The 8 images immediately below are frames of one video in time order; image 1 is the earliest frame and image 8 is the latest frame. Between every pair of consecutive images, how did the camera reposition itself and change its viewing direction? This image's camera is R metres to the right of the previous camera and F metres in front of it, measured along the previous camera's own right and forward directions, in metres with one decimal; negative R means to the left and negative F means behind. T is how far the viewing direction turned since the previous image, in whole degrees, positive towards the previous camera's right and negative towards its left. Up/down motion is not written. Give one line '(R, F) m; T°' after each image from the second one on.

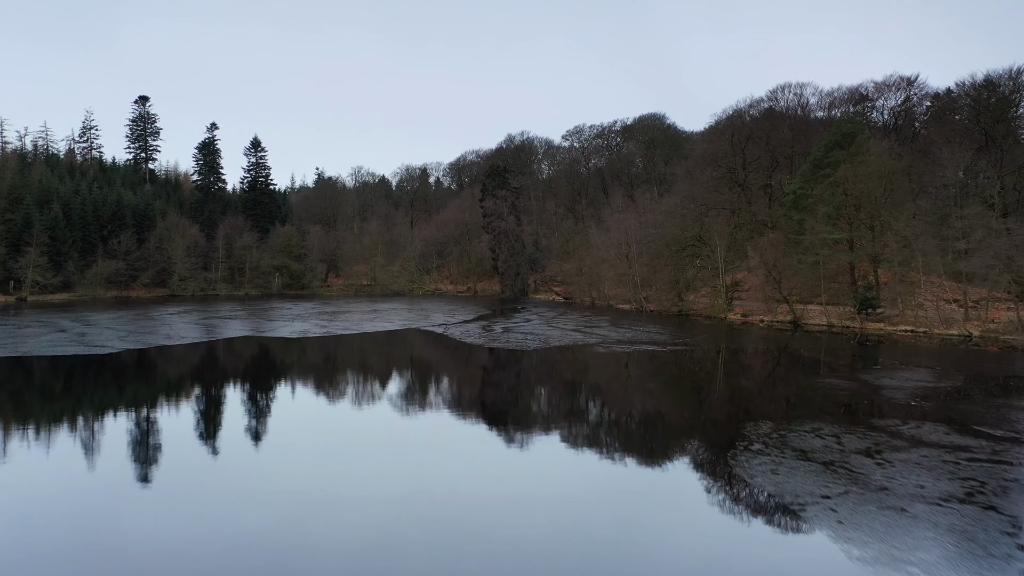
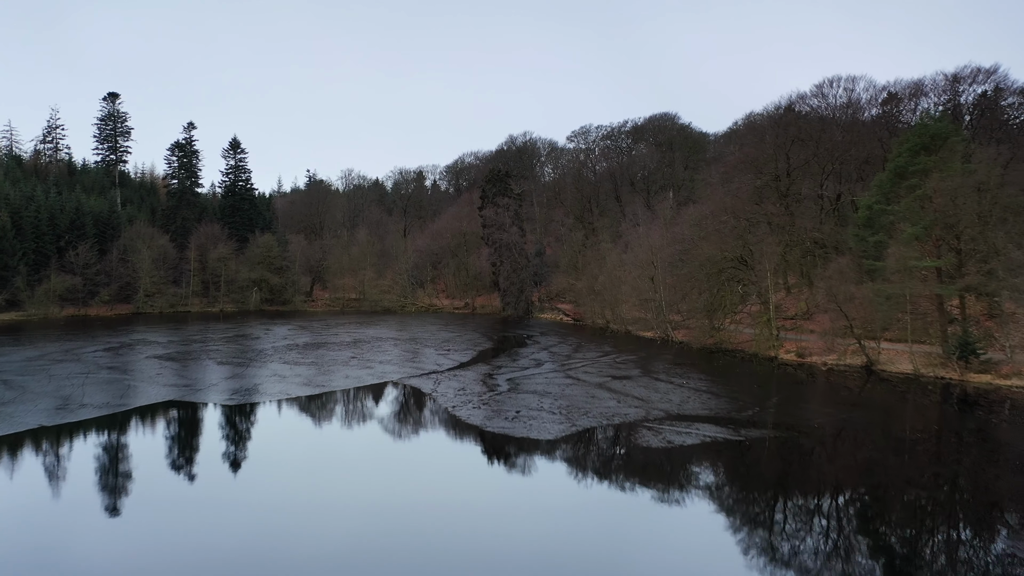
(-0.3, +5.1) m; 0°
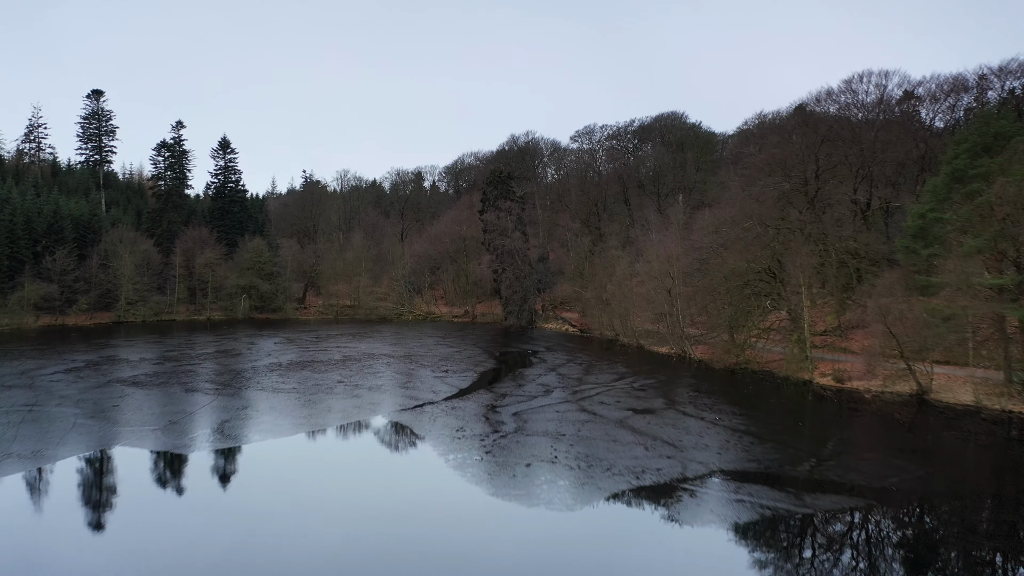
(-0.2, +2.4) m; 0°
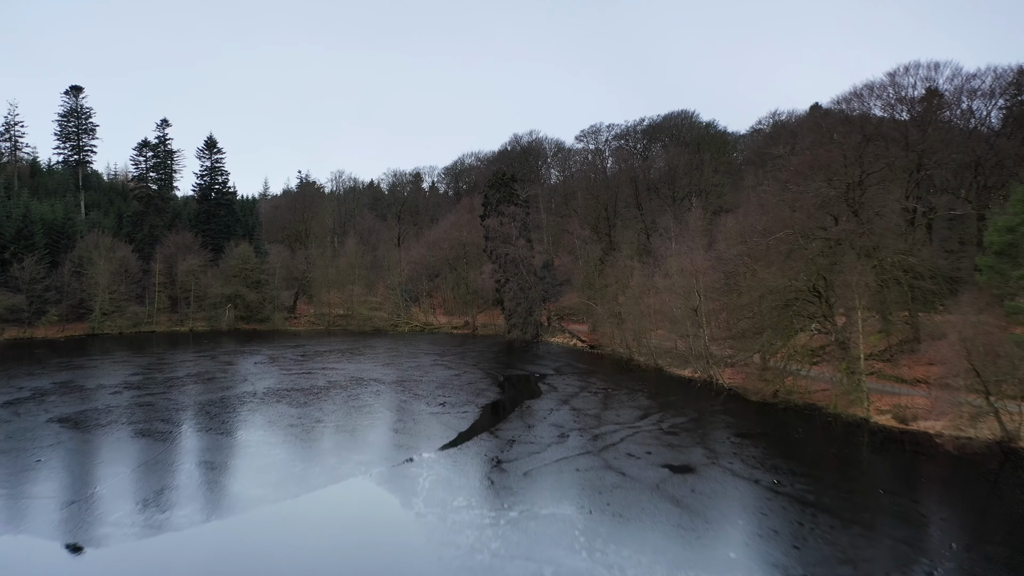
(-0.2, +3.1) m; 0°
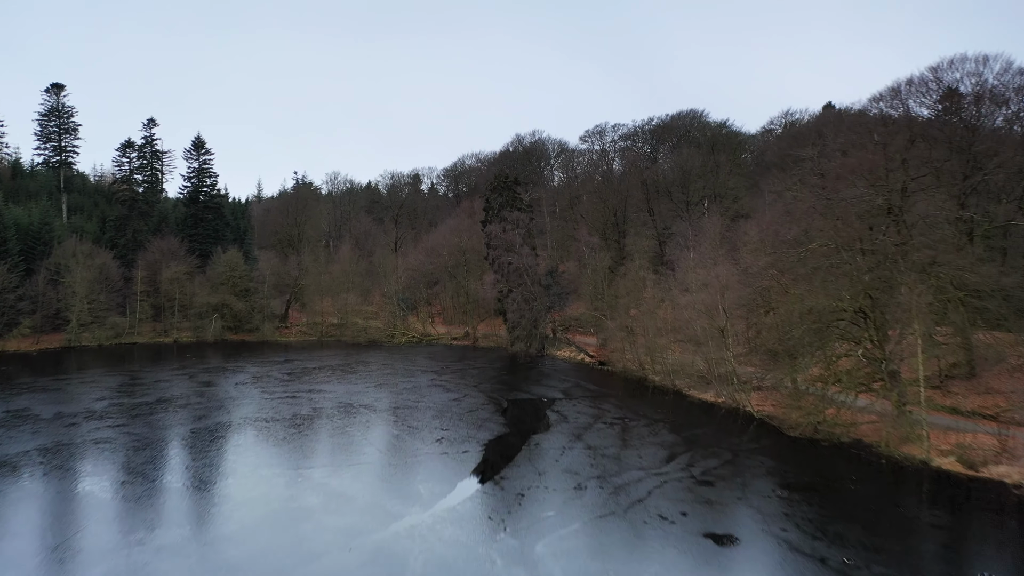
(-0.2, +2.4) m; 0°
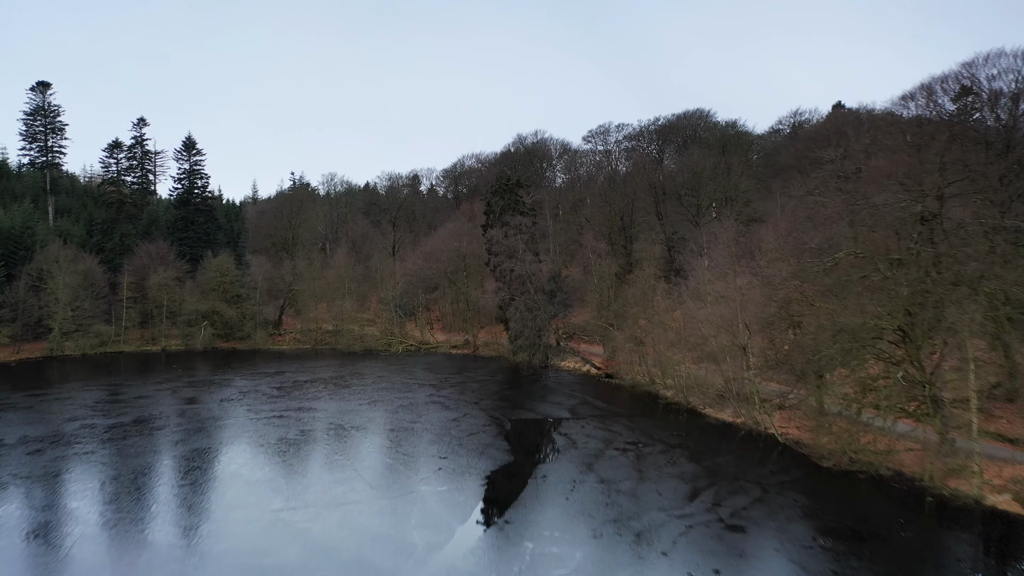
(-0.1, +1.7) m; 0°
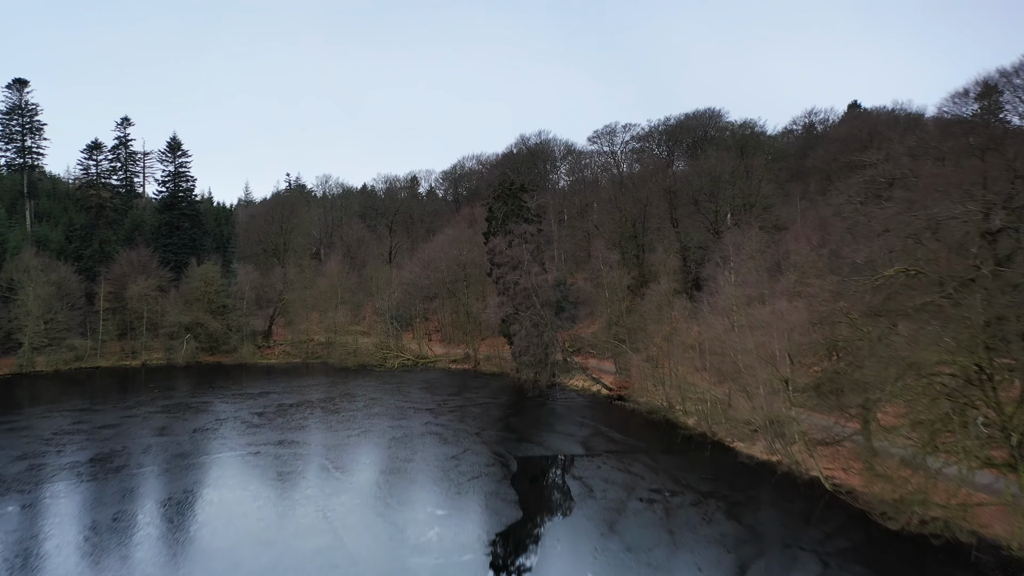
(-0.2, +2.5) m; 0°
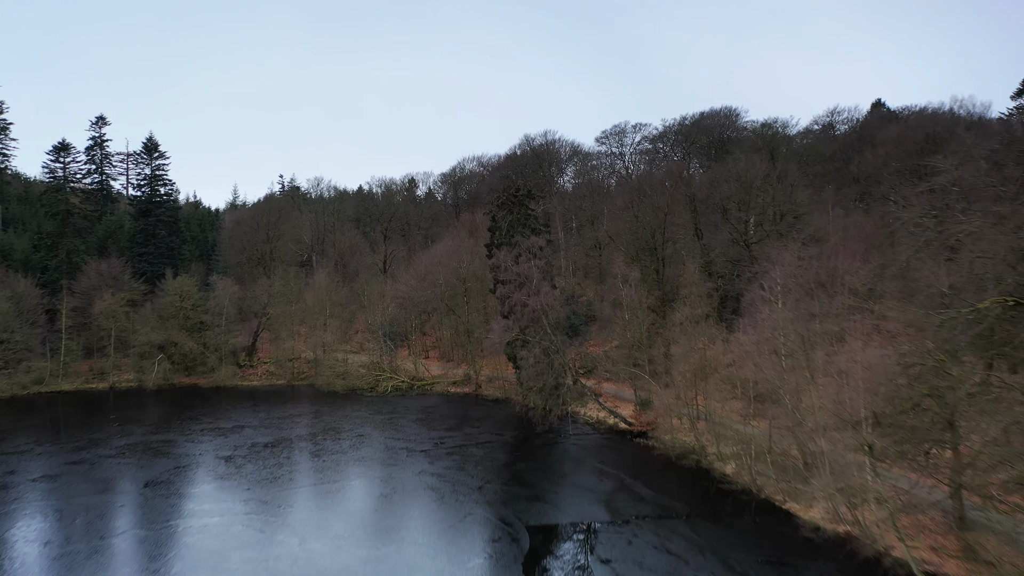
(-0.3, +3.5) m; 0°
